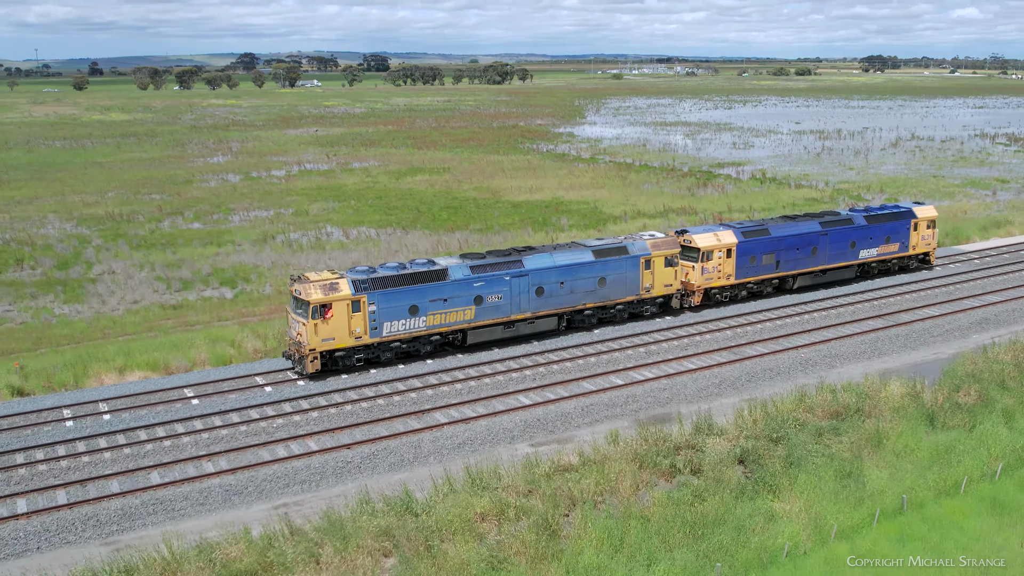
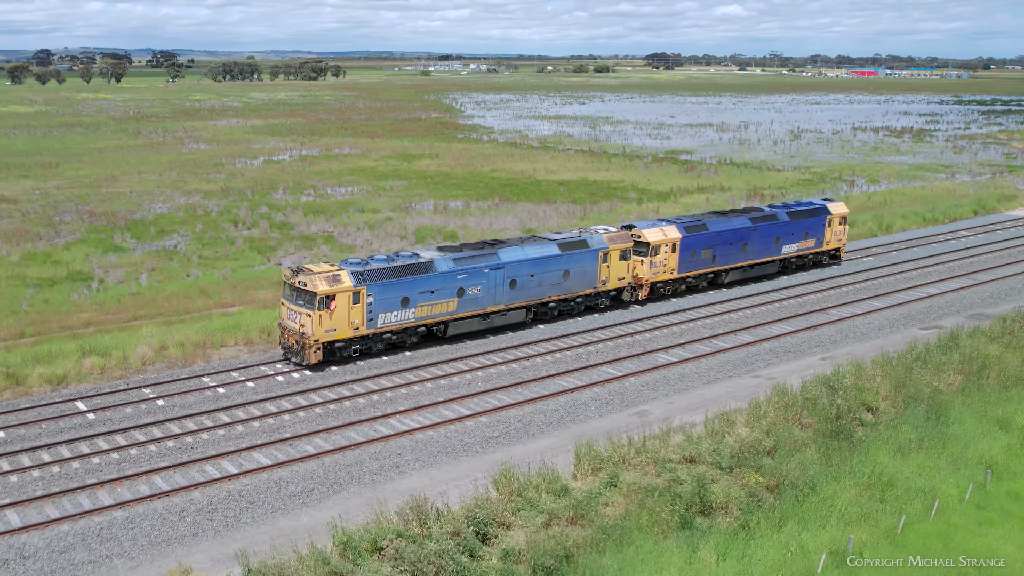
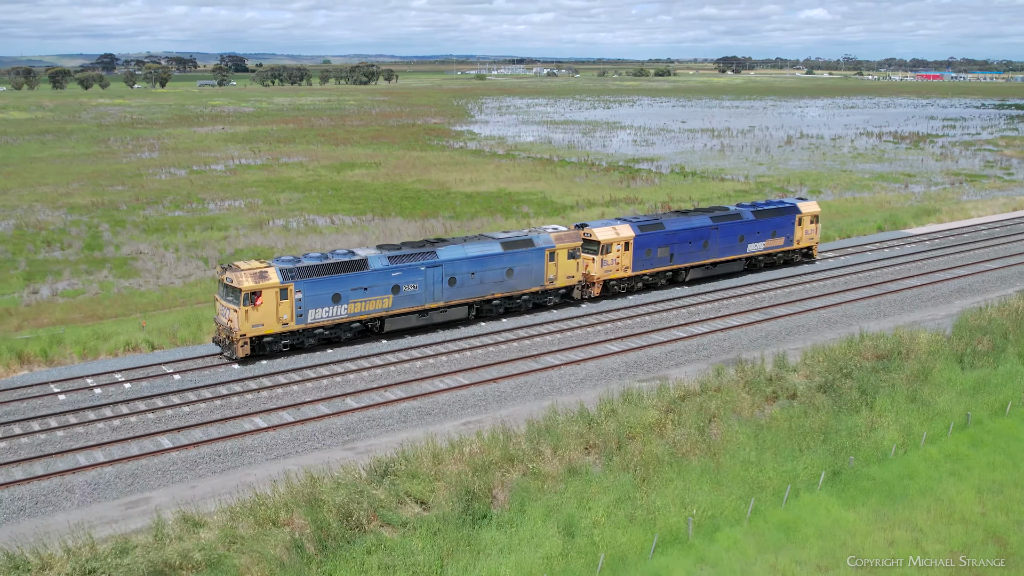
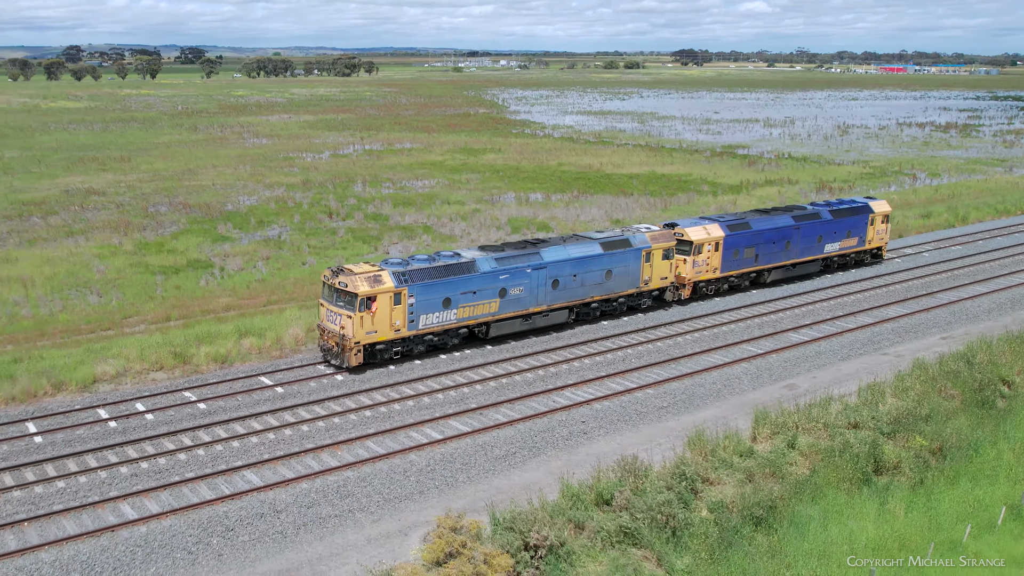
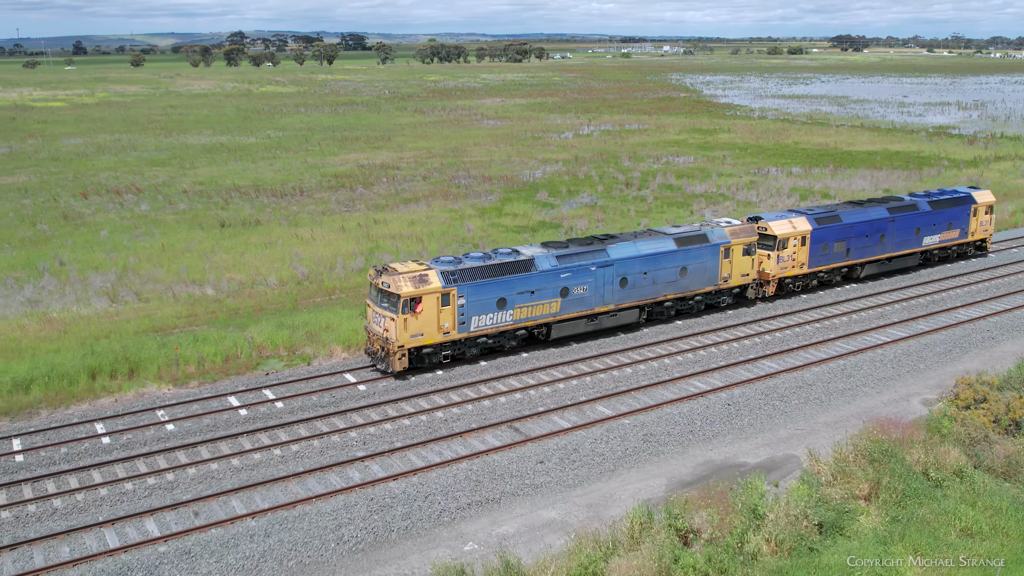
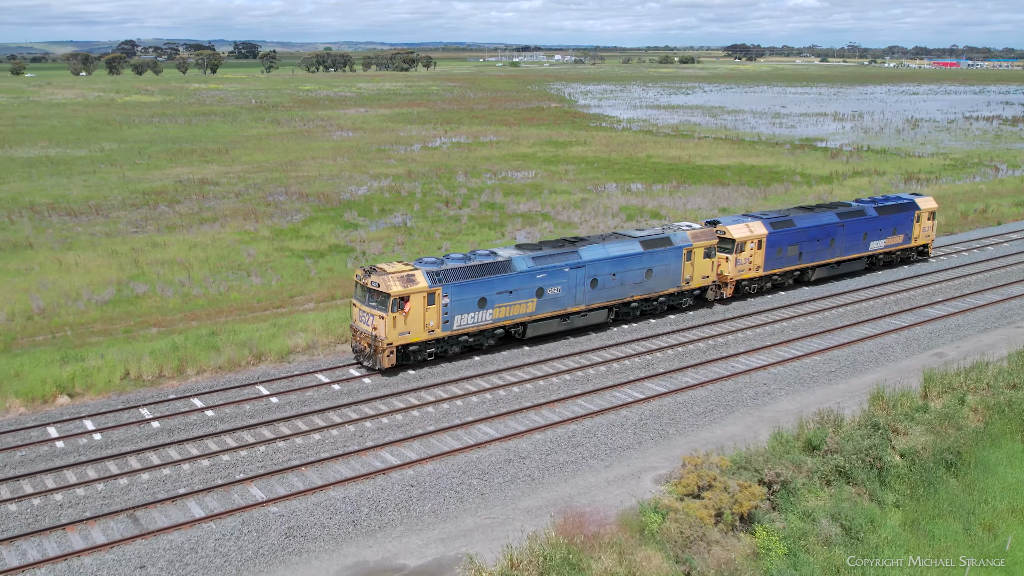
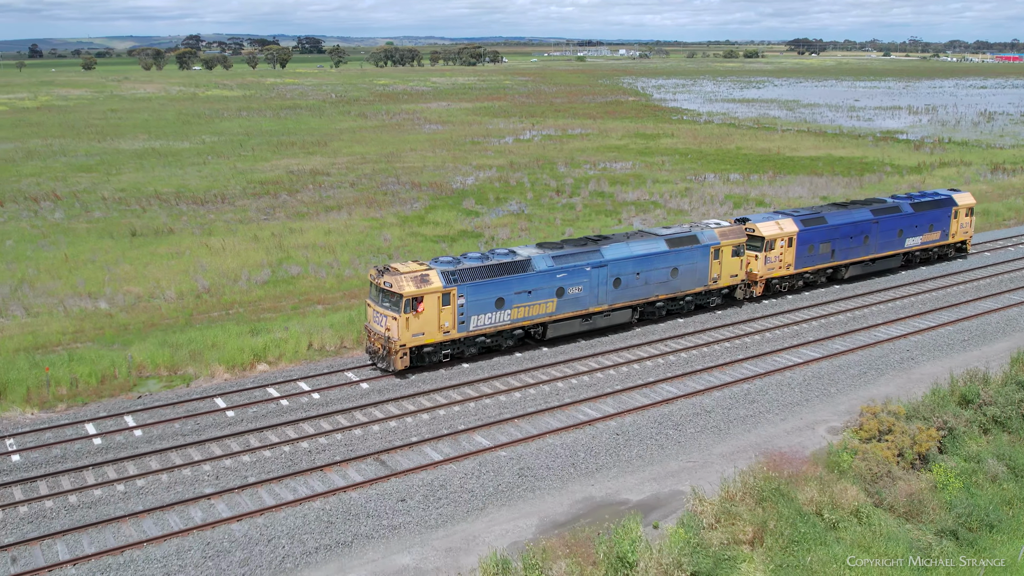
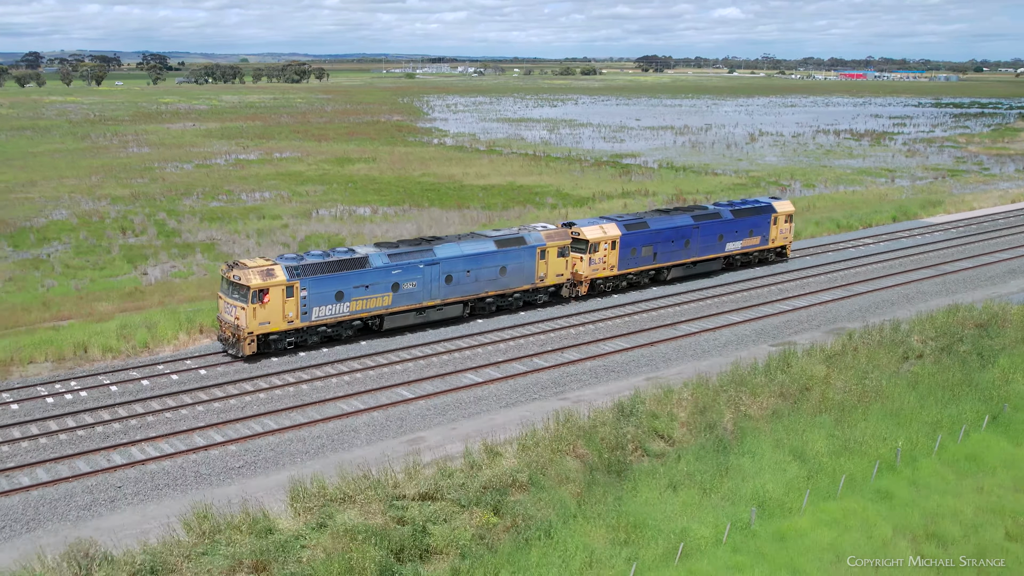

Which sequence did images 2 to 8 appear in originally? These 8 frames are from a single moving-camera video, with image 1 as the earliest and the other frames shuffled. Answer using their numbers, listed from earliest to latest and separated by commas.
3, 8, 2, 4, 6, 7, 5
